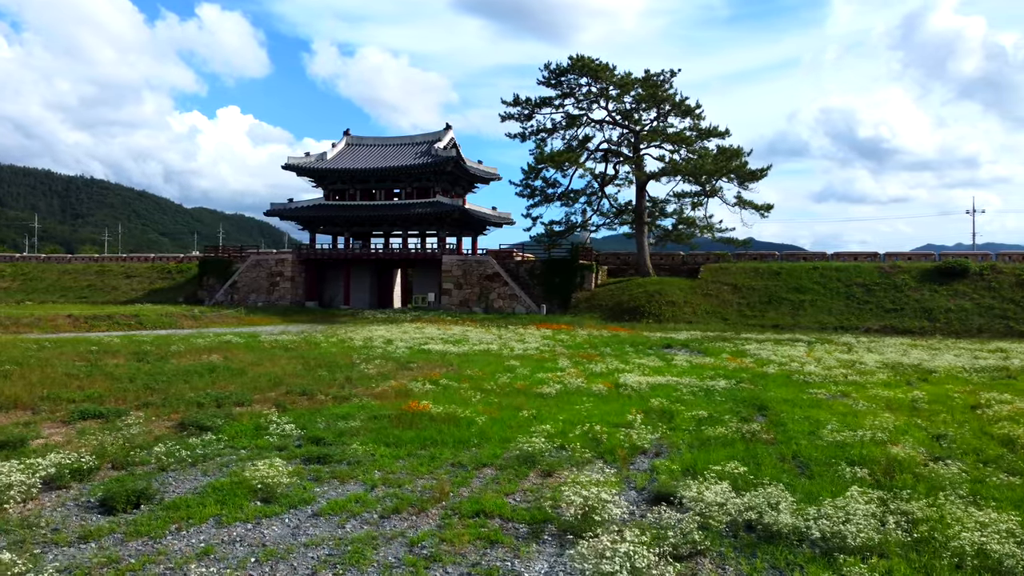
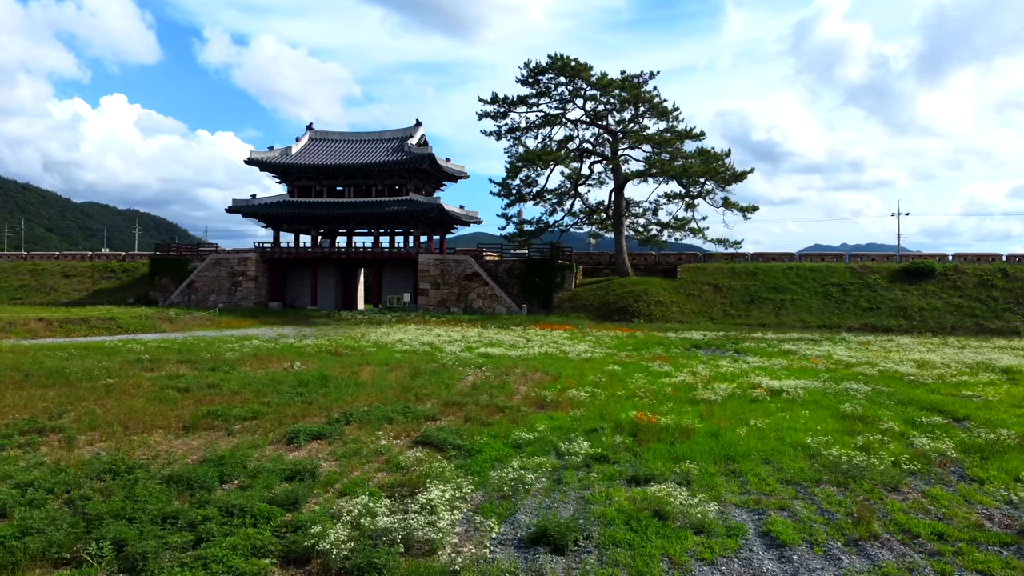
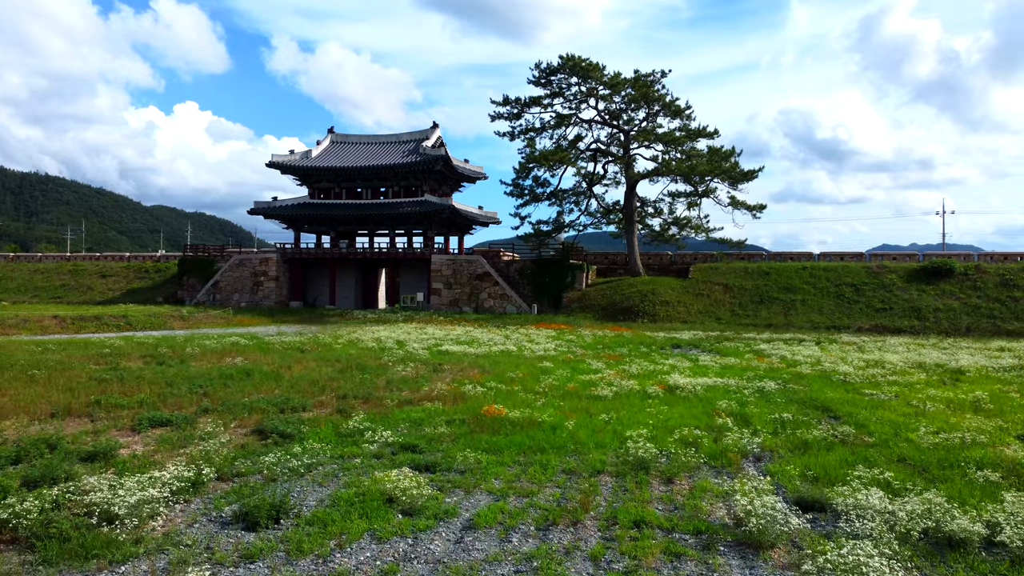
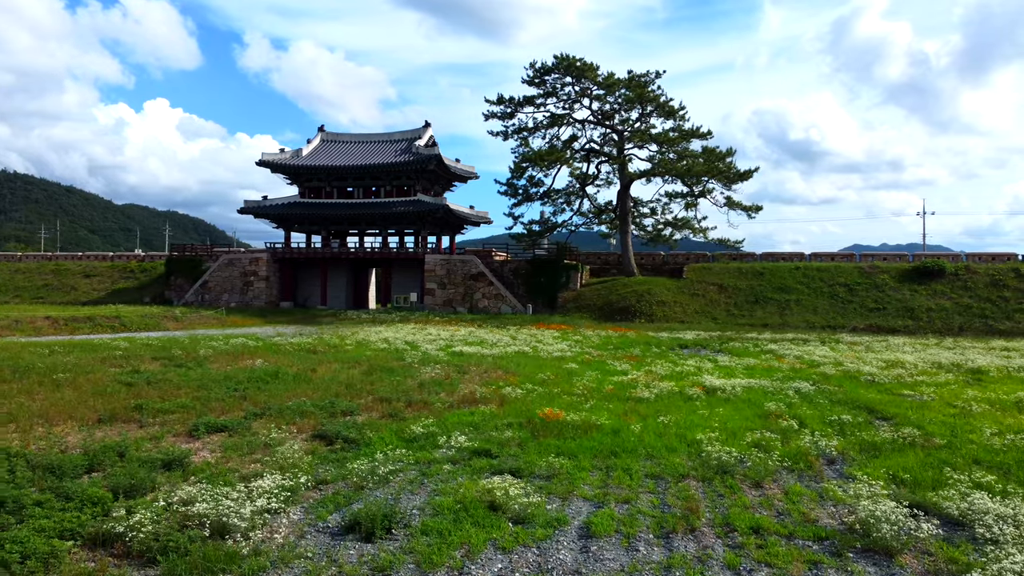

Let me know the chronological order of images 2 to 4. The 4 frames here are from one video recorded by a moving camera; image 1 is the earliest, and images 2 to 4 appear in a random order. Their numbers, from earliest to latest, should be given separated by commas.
3, 4, 2
